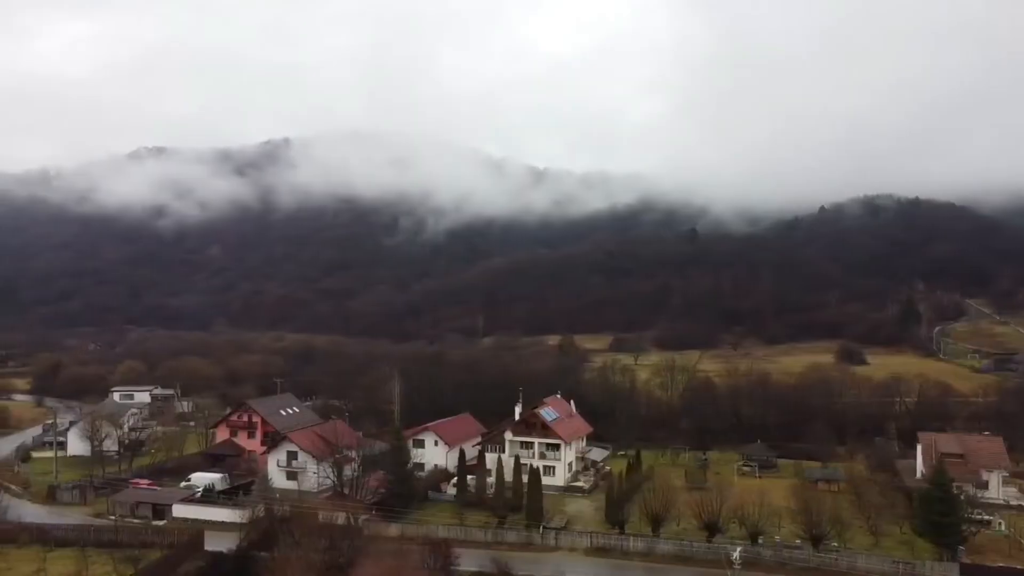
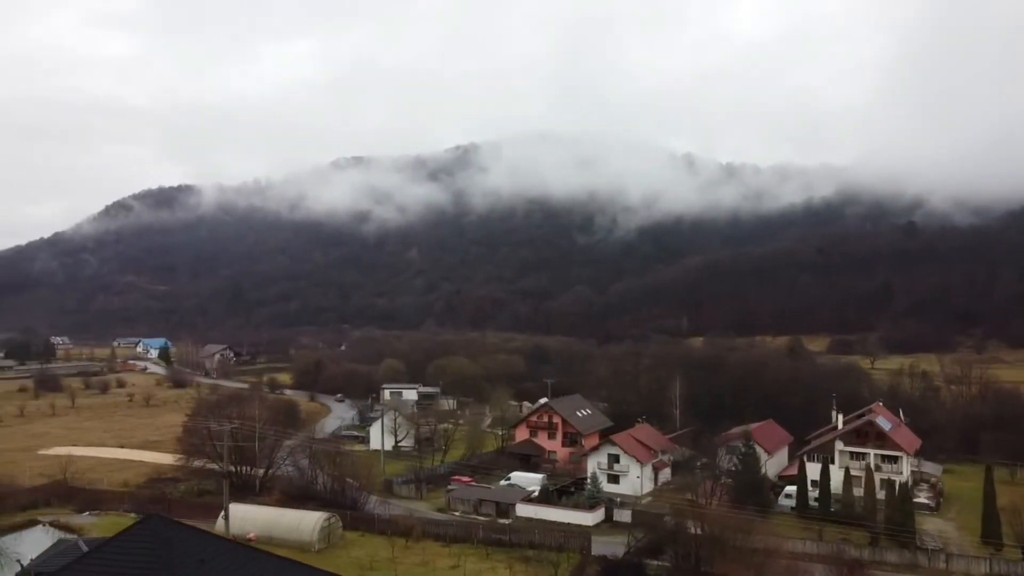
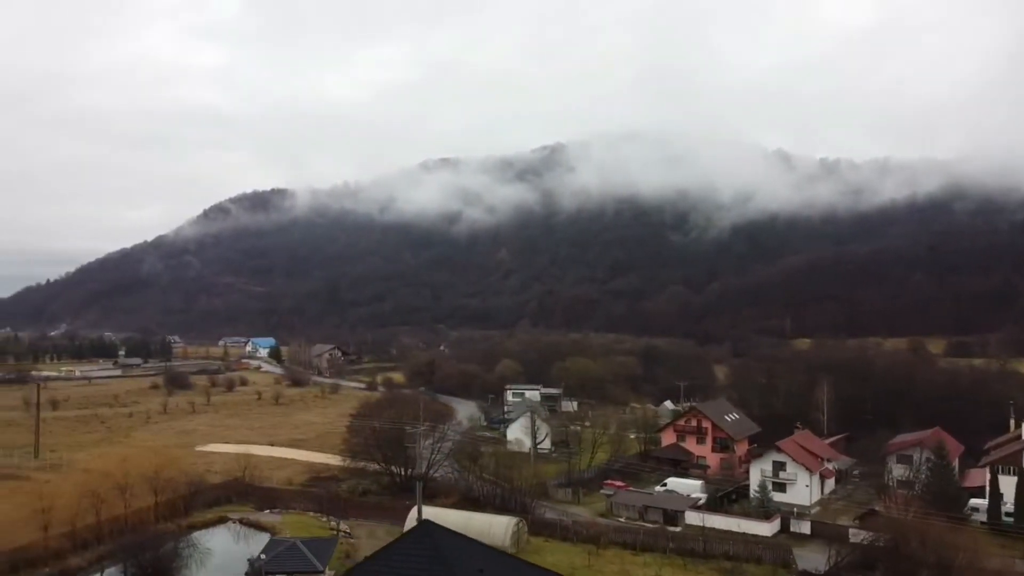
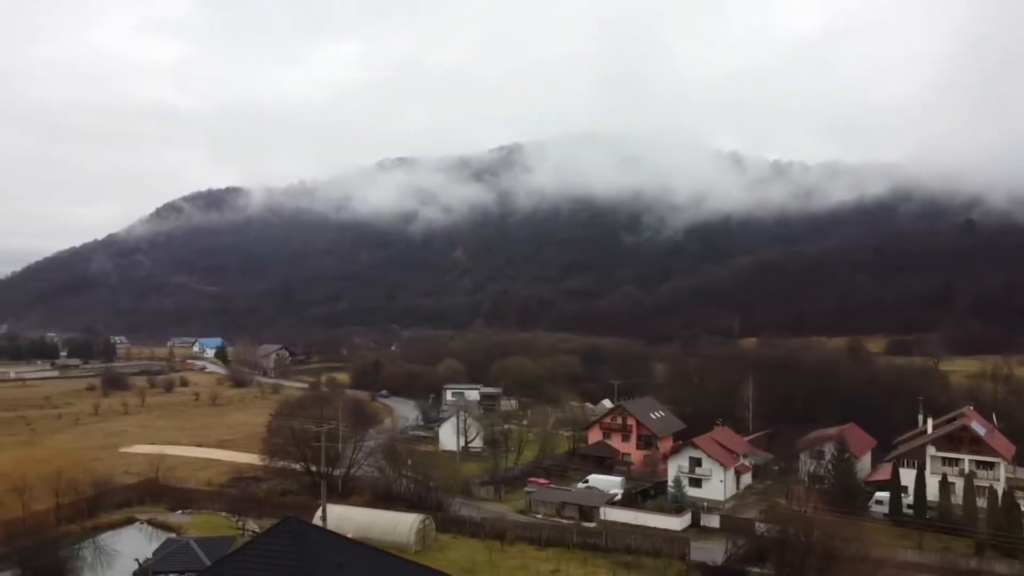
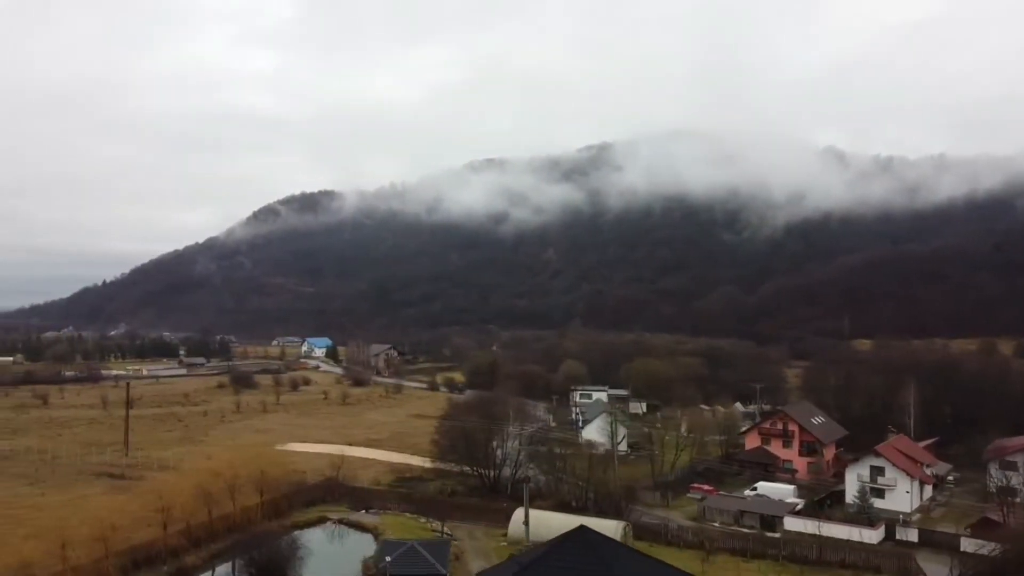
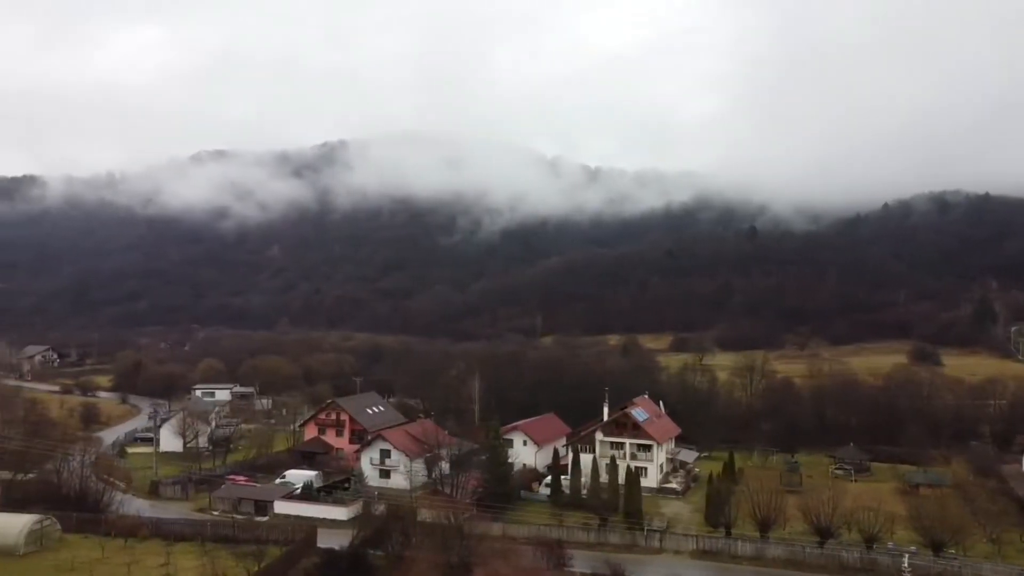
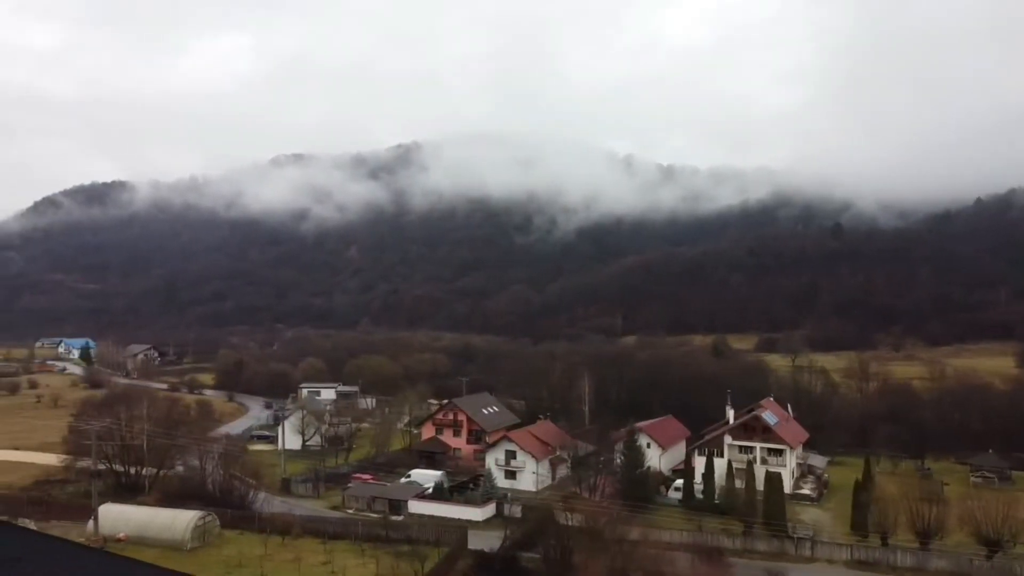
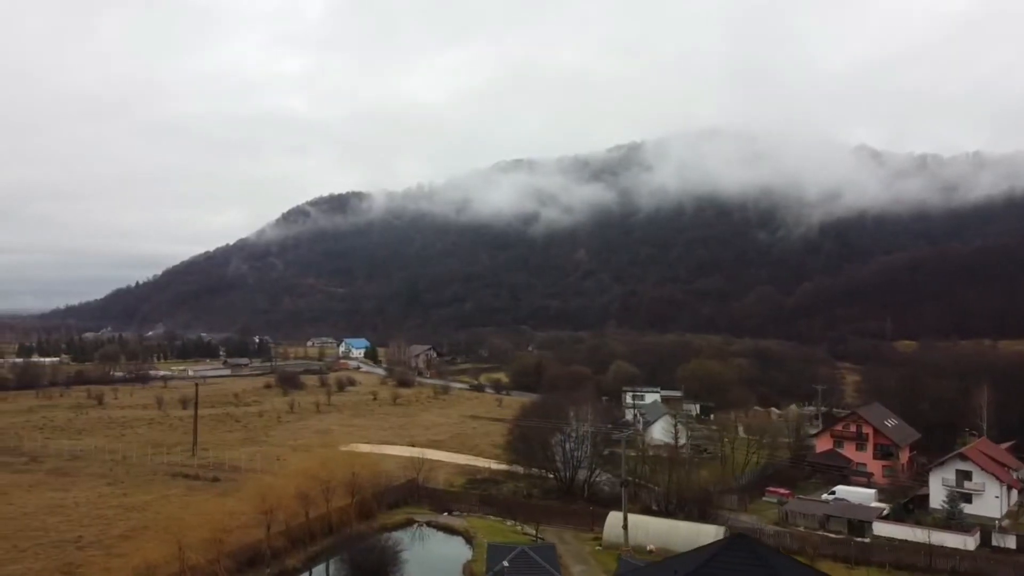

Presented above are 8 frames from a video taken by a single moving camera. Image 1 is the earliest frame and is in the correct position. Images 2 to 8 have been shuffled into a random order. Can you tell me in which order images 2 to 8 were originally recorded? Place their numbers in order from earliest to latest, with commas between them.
6, 7, 2, 4, 3, 5, 8
